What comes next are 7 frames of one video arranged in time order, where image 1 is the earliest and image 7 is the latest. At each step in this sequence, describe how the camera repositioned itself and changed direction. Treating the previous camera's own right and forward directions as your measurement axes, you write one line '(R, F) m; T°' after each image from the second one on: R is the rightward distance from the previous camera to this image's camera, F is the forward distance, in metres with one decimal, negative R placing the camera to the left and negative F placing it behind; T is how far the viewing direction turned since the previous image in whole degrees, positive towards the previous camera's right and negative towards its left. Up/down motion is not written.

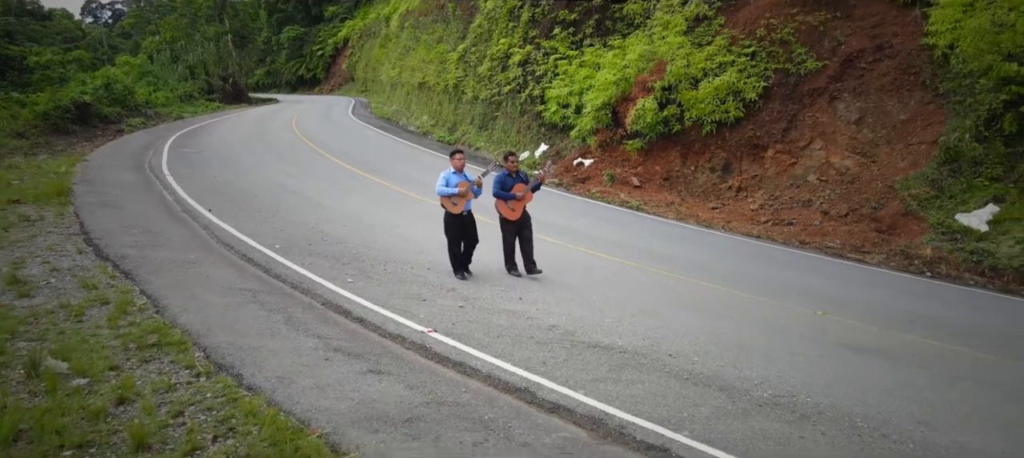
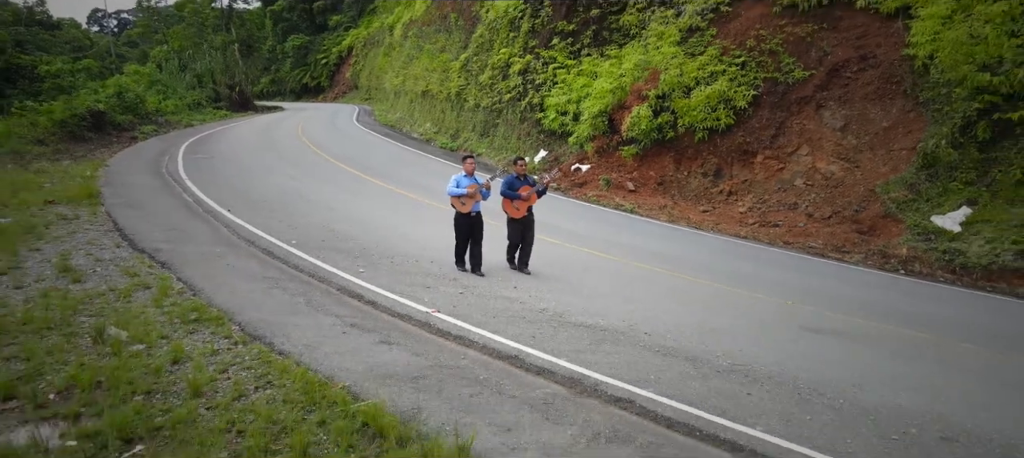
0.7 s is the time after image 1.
(+0.1, -0.7) m; 0°
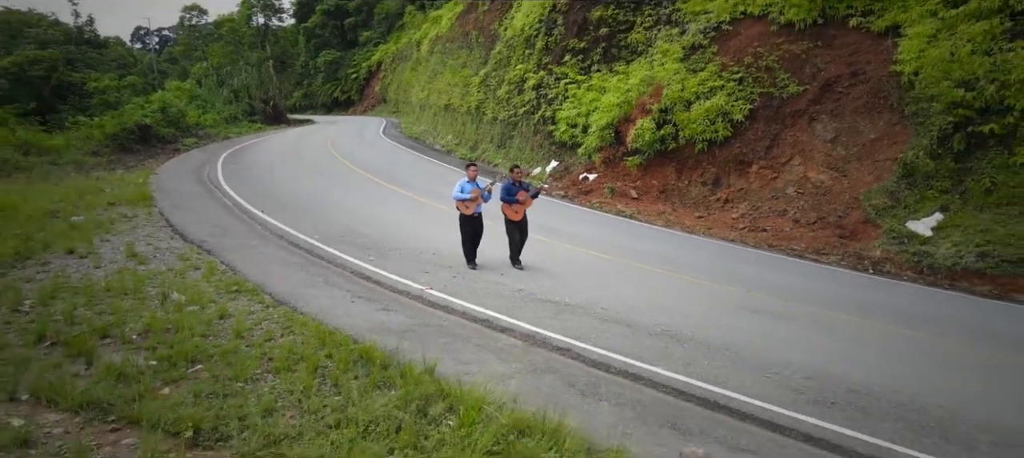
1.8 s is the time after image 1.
(+0.5, -1.3) m; -2°
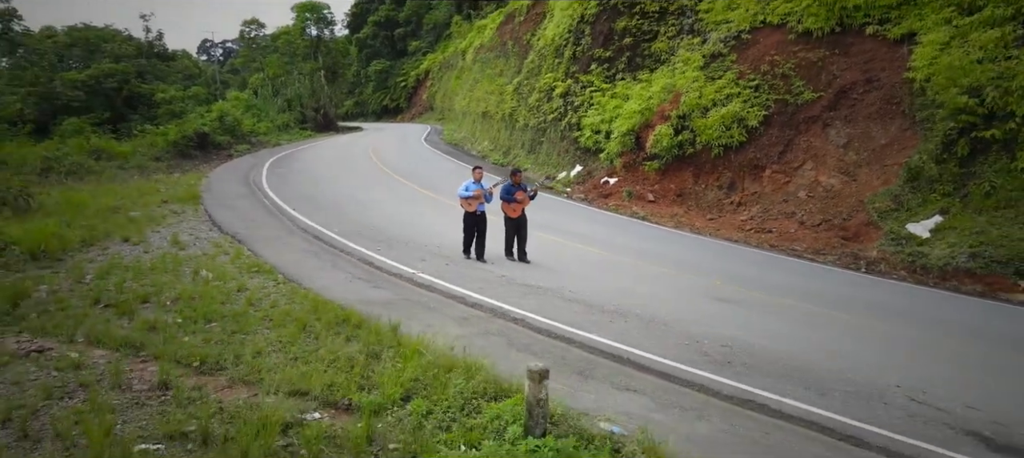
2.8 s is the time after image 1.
(+0.8, -1.0) m; -4°
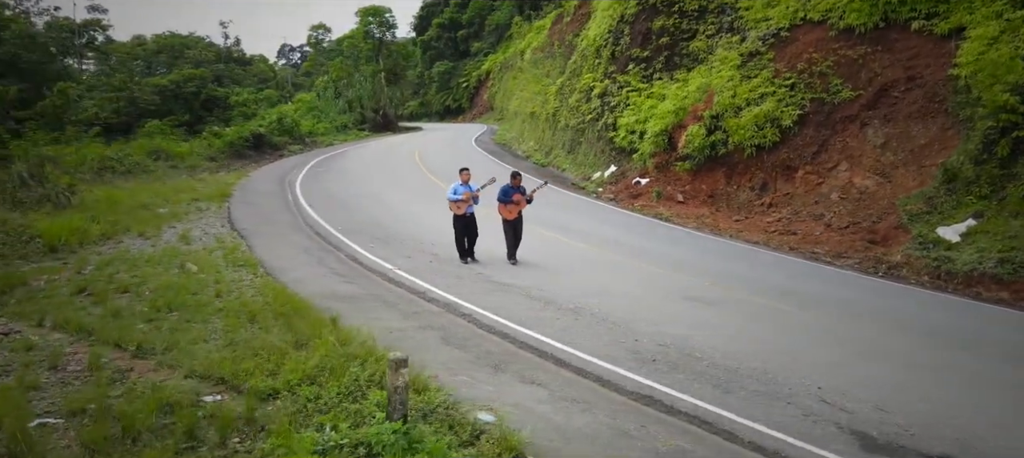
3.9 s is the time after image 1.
(+1.2, -0.2) m; -6°
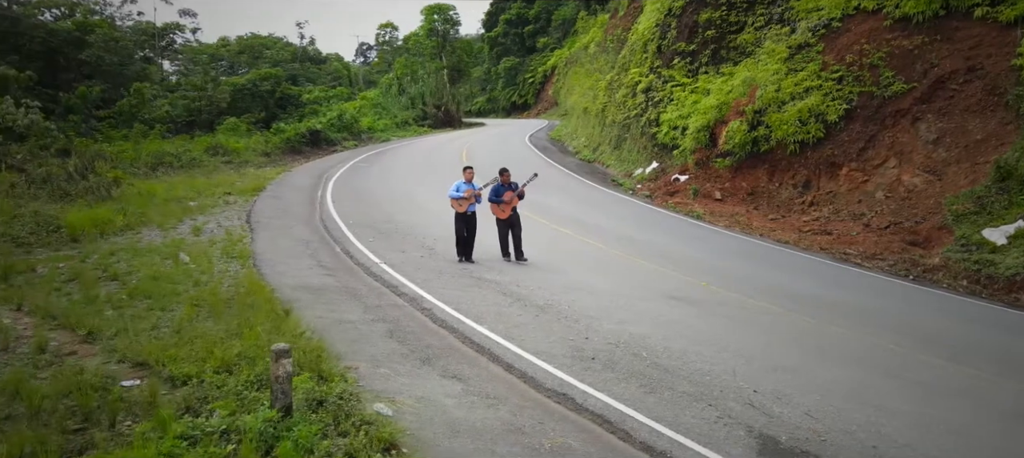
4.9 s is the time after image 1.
(+1.1, 0.0) m; -6°
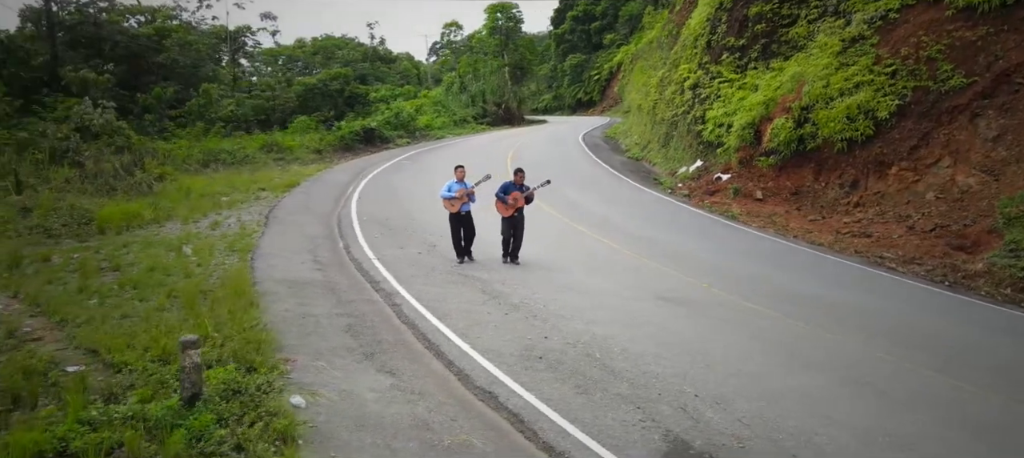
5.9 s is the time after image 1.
(+1.0, +0.1) m; -6°
